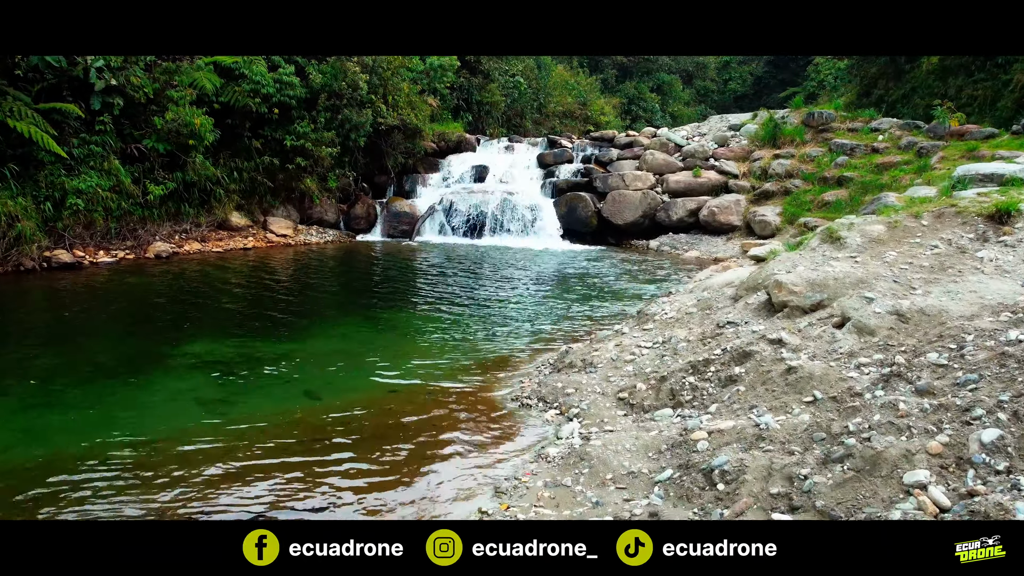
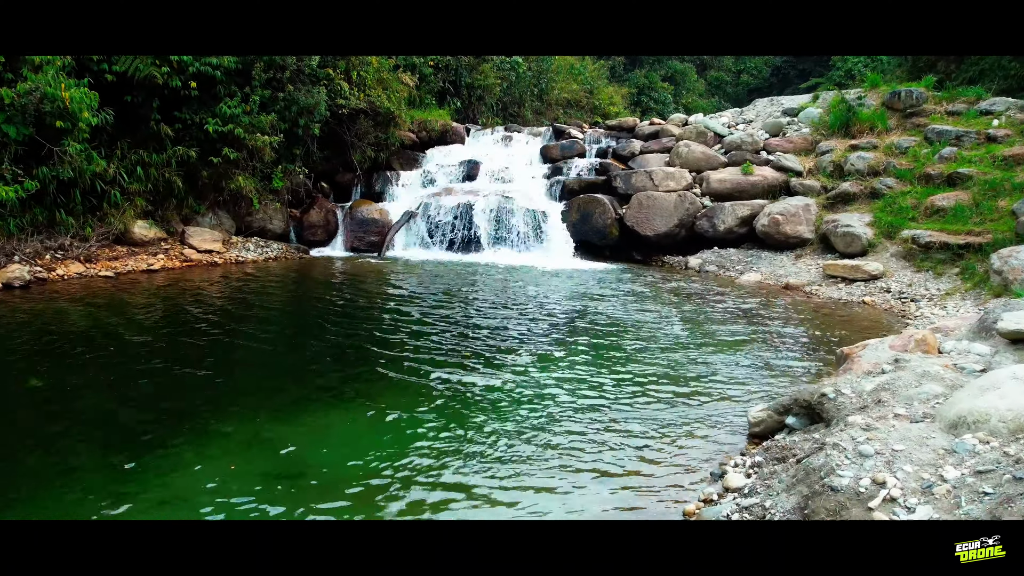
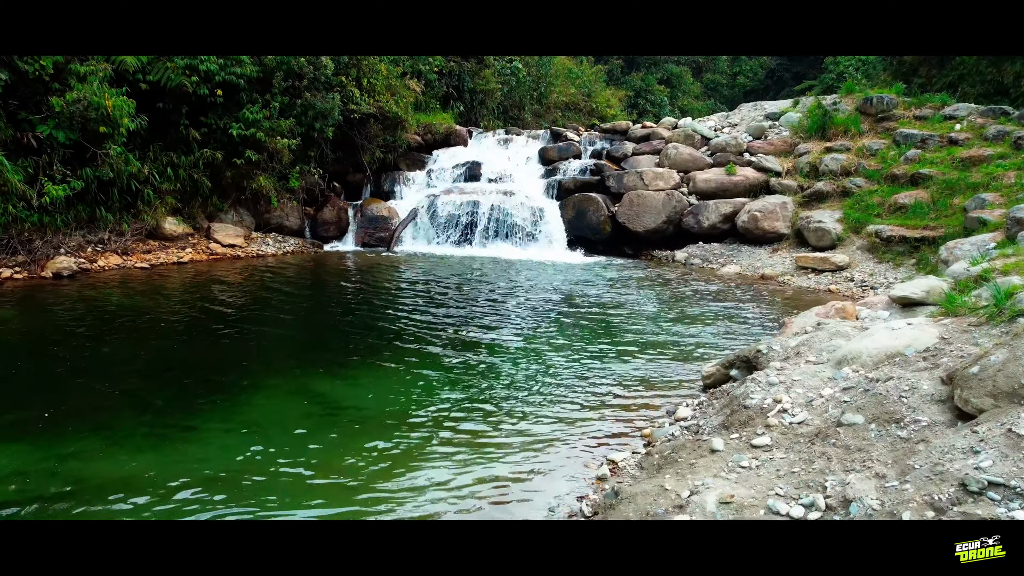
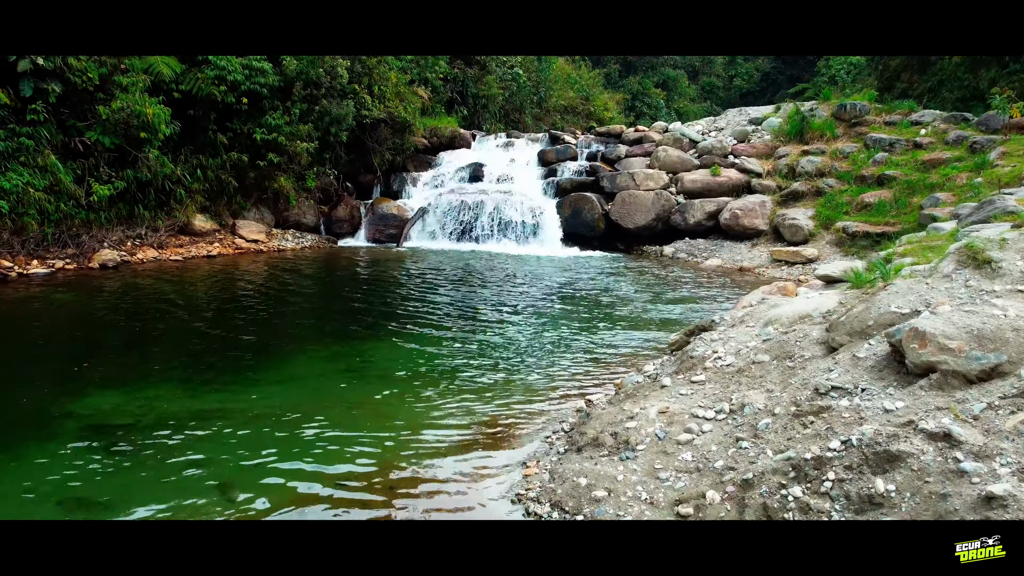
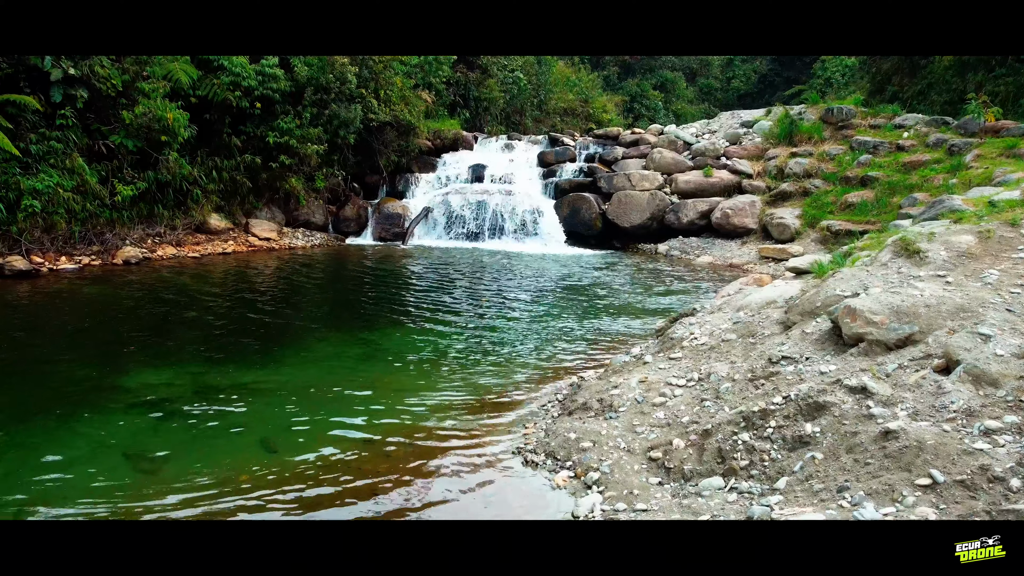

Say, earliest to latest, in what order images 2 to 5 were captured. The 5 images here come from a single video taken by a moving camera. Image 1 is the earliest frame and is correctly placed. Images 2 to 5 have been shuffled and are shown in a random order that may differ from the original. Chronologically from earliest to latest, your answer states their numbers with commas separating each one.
5, 4, 3, 2
